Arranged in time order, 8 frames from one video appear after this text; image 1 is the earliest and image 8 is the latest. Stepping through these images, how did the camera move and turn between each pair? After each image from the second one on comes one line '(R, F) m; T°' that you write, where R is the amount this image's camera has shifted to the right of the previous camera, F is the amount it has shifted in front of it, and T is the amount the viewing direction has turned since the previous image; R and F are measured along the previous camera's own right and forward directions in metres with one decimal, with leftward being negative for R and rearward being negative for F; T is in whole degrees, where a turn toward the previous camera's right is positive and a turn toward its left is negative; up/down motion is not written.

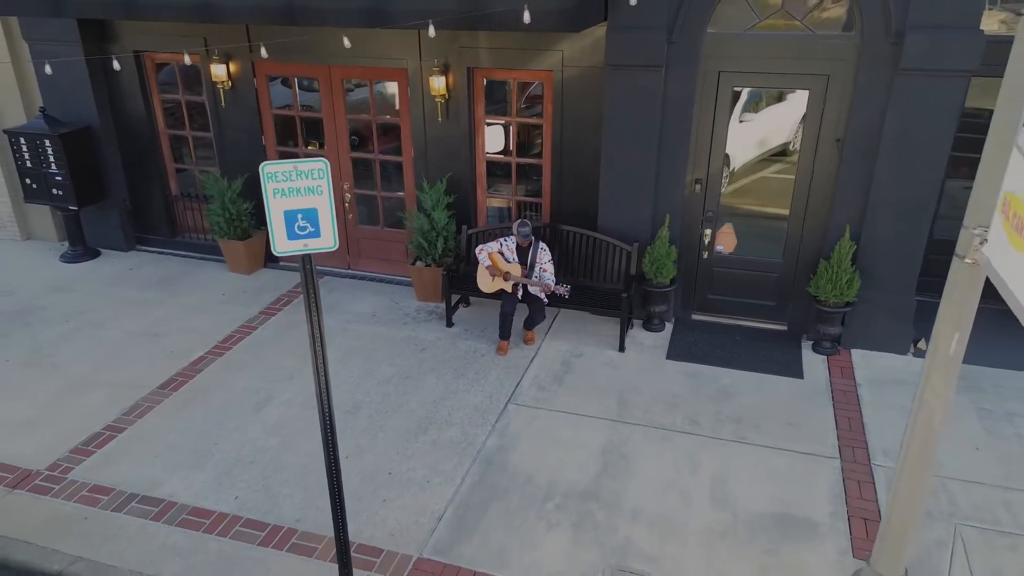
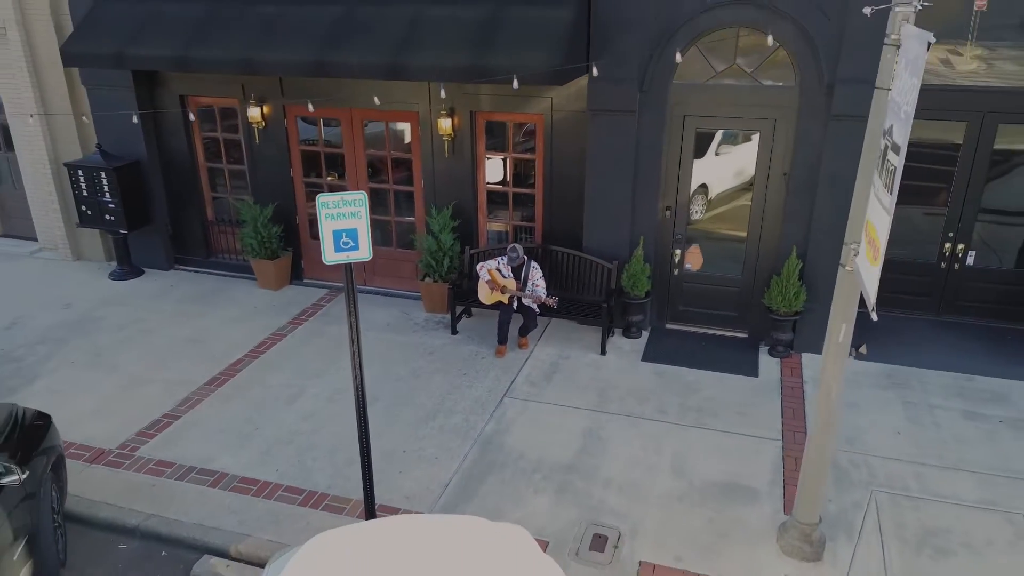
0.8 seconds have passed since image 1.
(+0.1, -1.0) m; 0°
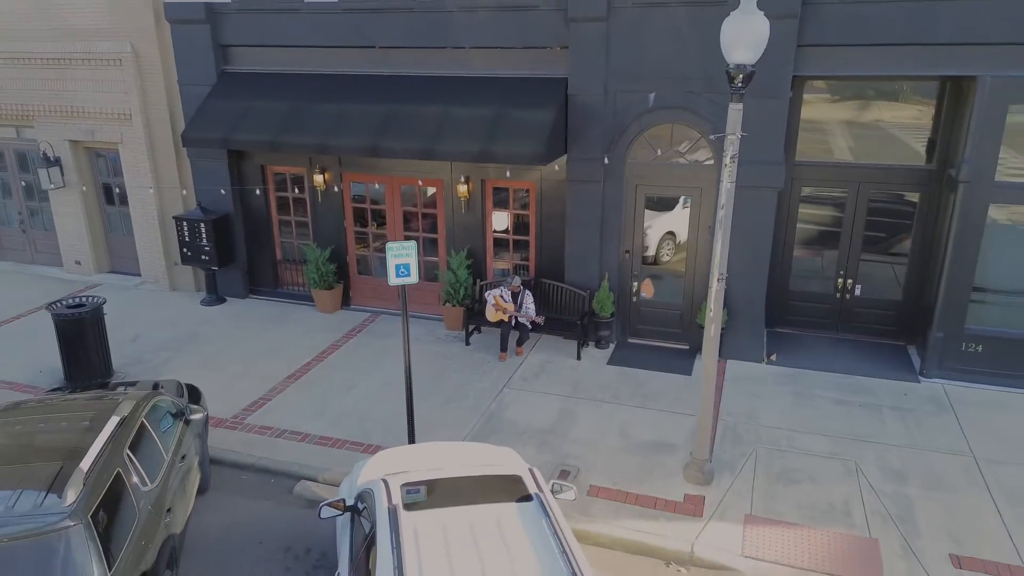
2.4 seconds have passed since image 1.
(+0.2, -2.5) m; -1°
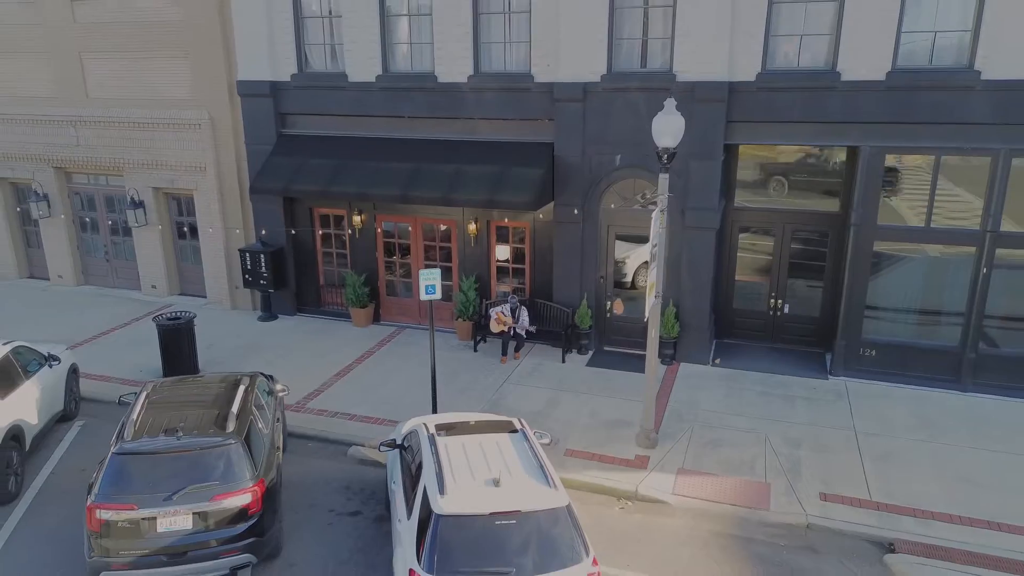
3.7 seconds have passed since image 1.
(+0.1, -2.6) m; 0°
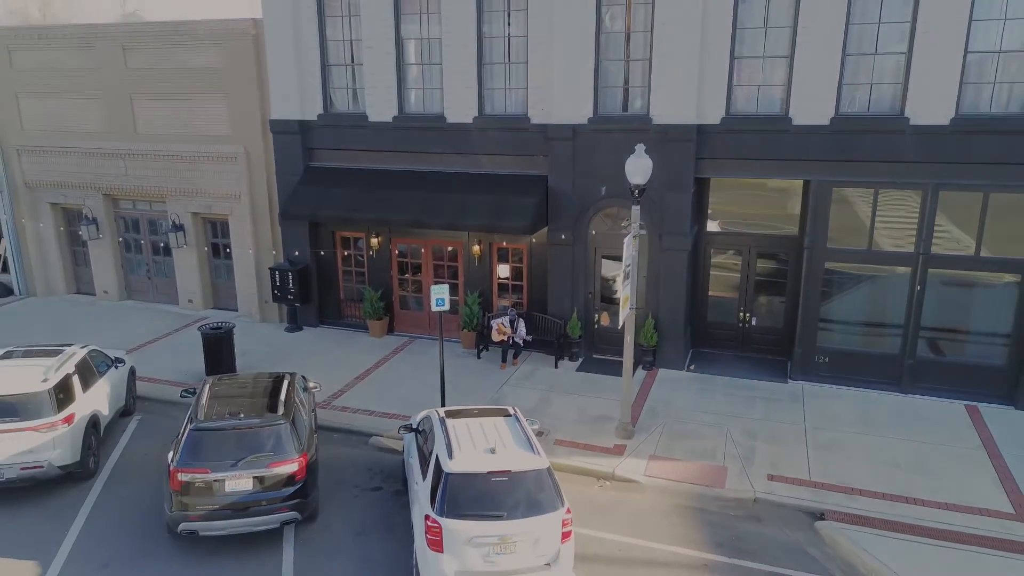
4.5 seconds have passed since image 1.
(+0.1, -1.7) m; 0°
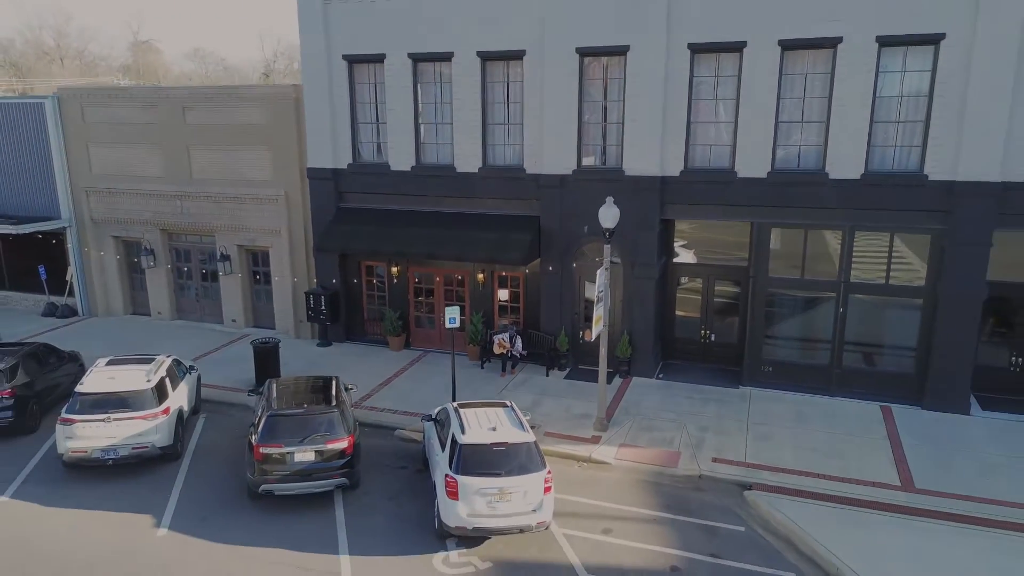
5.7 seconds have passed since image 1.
(+0.1, -2.8) m; 0°
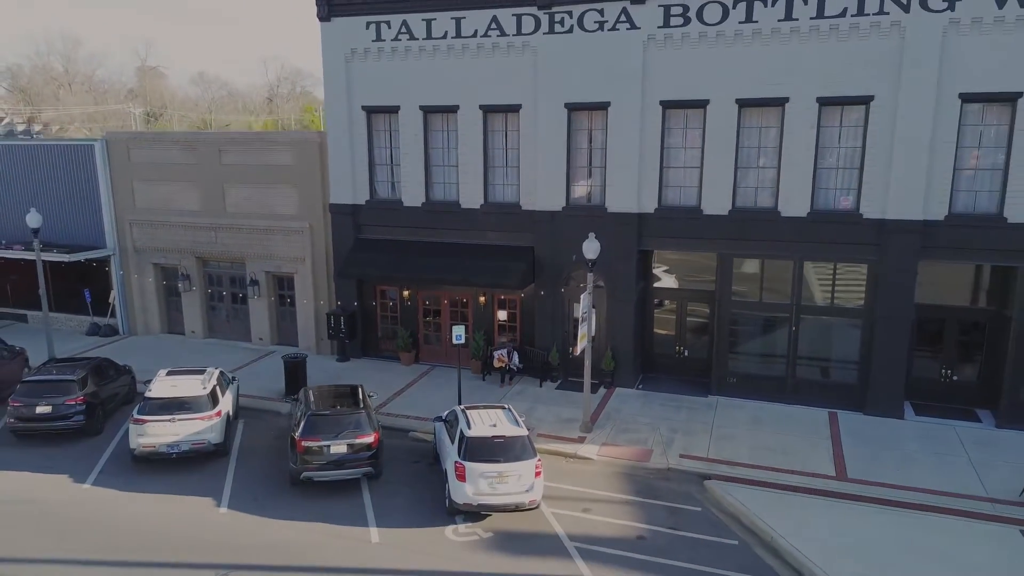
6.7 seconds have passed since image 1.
(0.0, -2.4) m; 0°
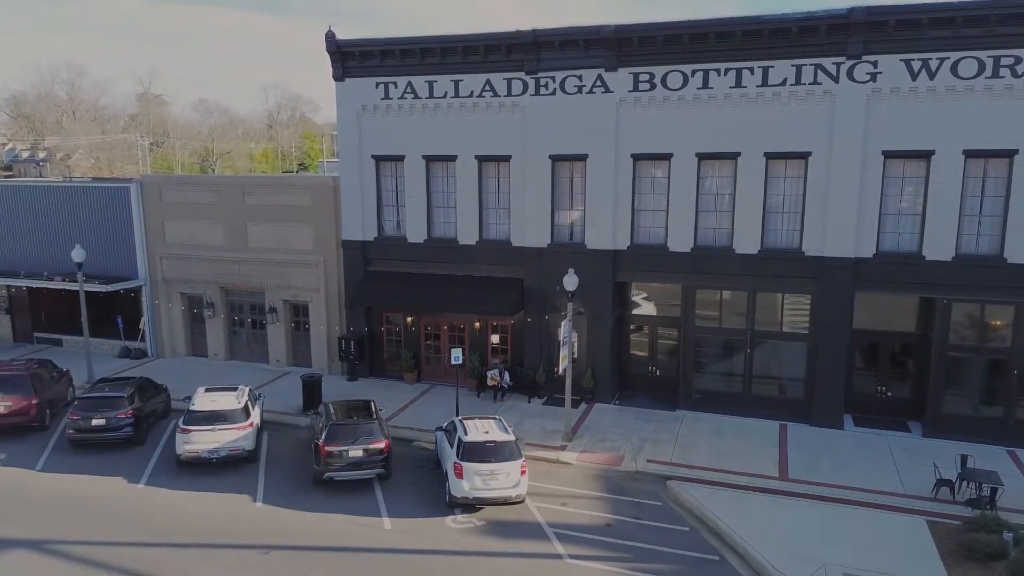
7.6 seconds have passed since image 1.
(+0.1, -2.5) m; 0°
